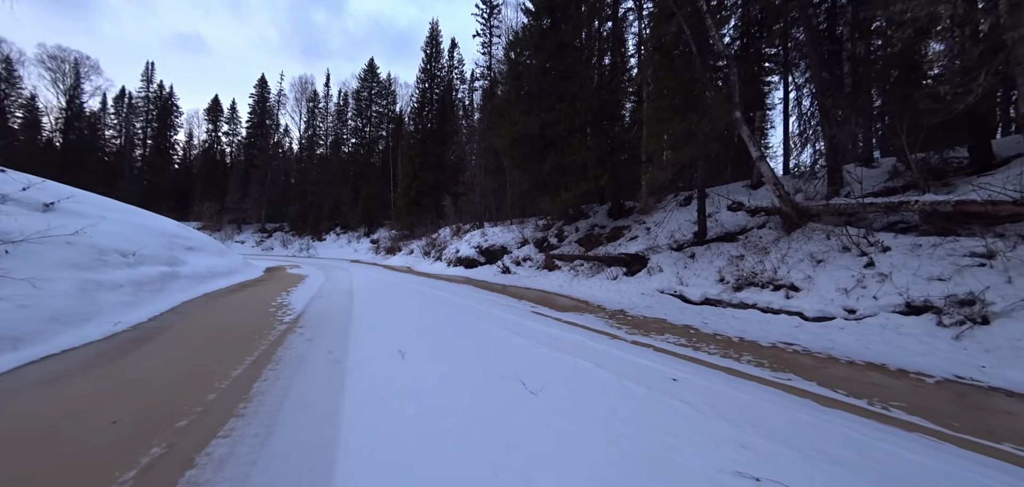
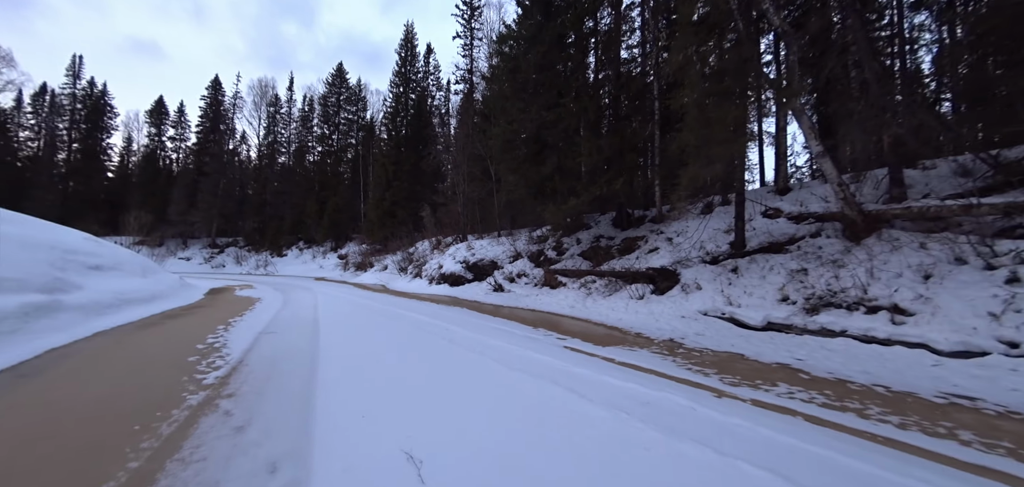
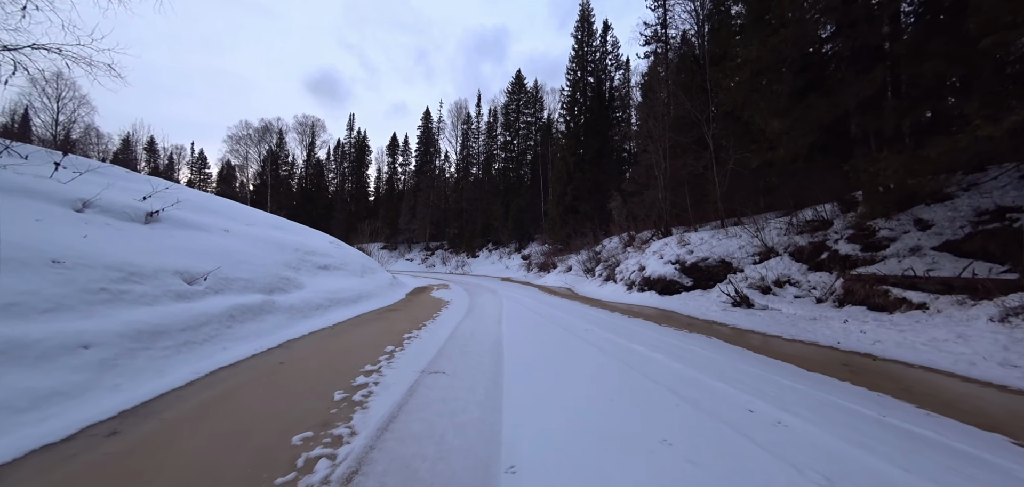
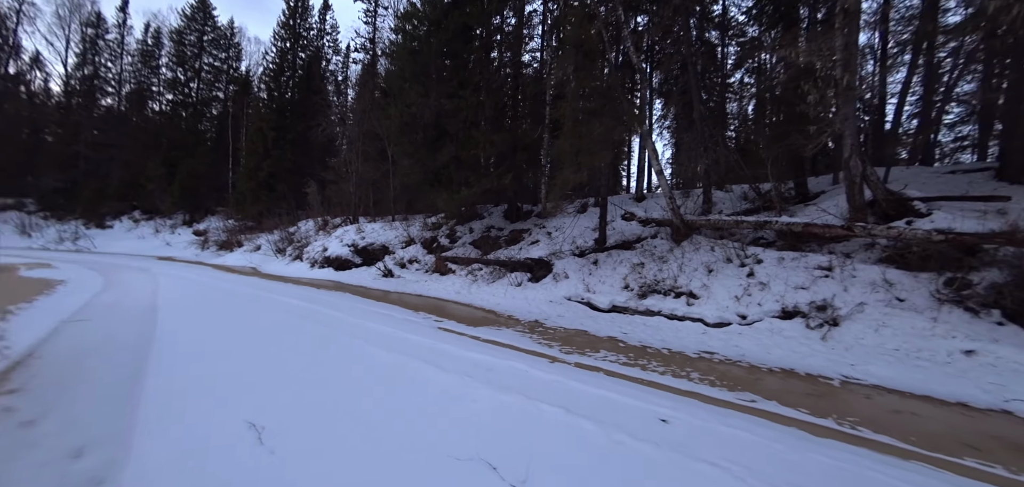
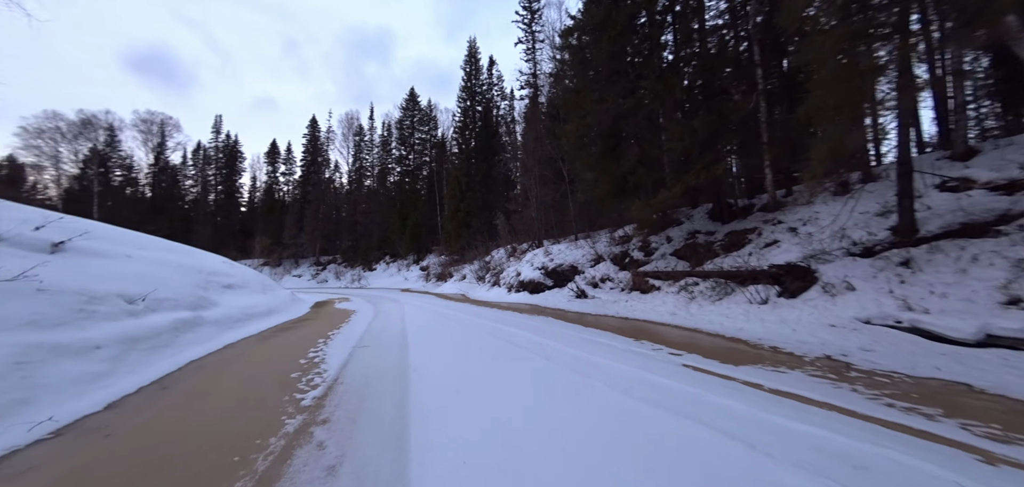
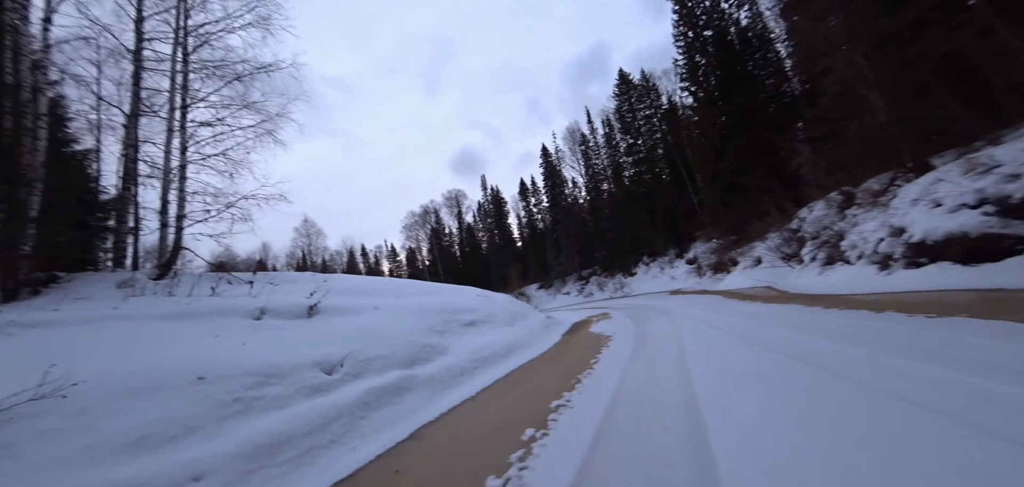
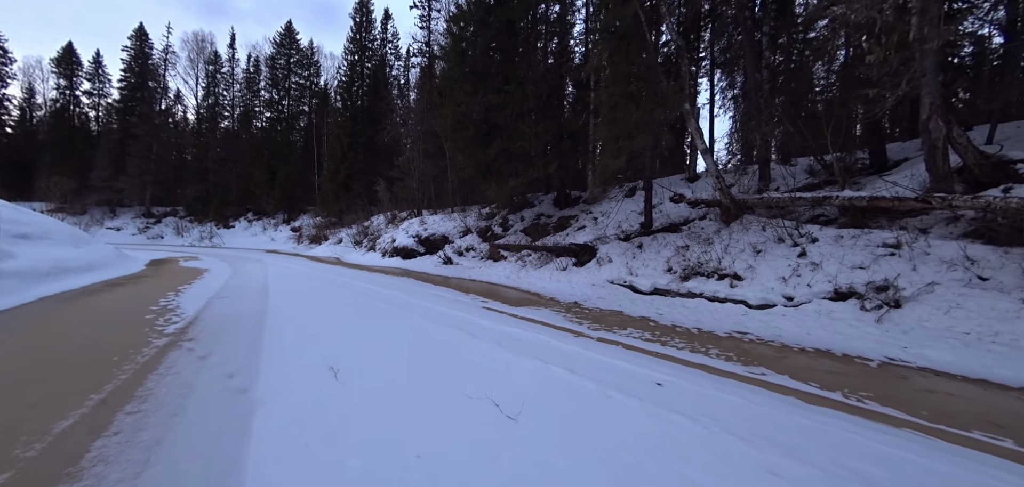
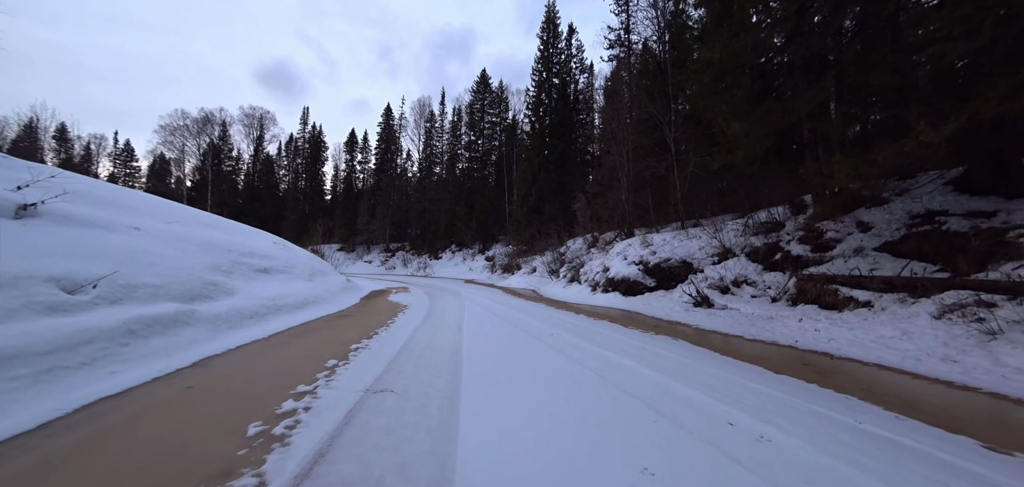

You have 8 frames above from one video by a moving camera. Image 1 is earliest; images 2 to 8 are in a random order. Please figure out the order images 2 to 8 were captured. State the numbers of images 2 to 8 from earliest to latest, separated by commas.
7, 4, 2, 5, 3, 8, 6
